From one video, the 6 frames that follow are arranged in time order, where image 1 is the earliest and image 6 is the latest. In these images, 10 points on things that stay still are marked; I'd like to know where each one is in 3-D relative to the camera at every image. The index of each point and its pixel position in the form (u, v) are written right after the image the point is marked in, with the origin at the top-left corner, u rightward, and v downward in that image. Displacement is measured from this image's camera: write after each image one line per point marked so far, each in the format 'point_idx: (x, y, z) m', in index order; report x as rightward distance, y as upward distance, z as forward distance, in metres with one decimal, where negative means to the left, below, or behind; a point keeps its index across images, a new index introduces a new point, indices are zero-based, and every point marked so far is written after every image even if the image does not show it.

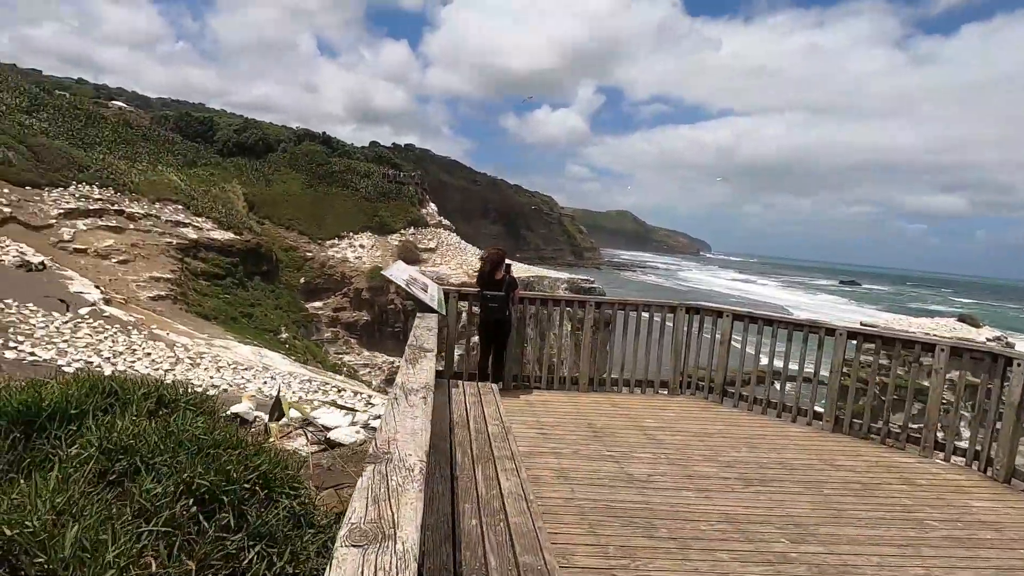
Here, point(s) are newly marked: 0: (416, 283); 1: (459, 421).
0: (-0.9, +0.1, +4.8) m
1: (-0.4, -0.9, +3.6) m
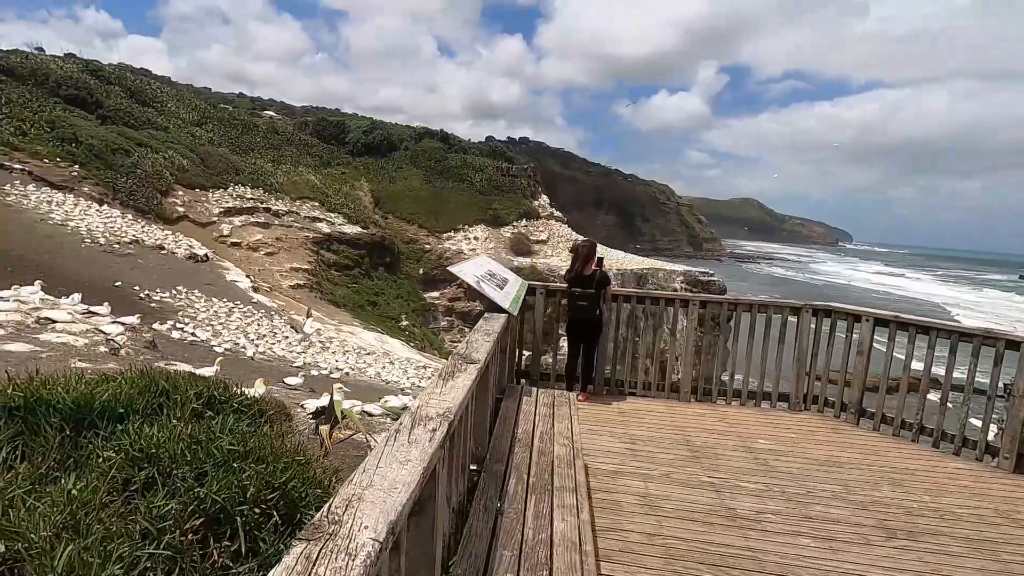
0: (-0.2, +0.1, +4.5) m
1: (+0.1, -0.9, +3.2) m
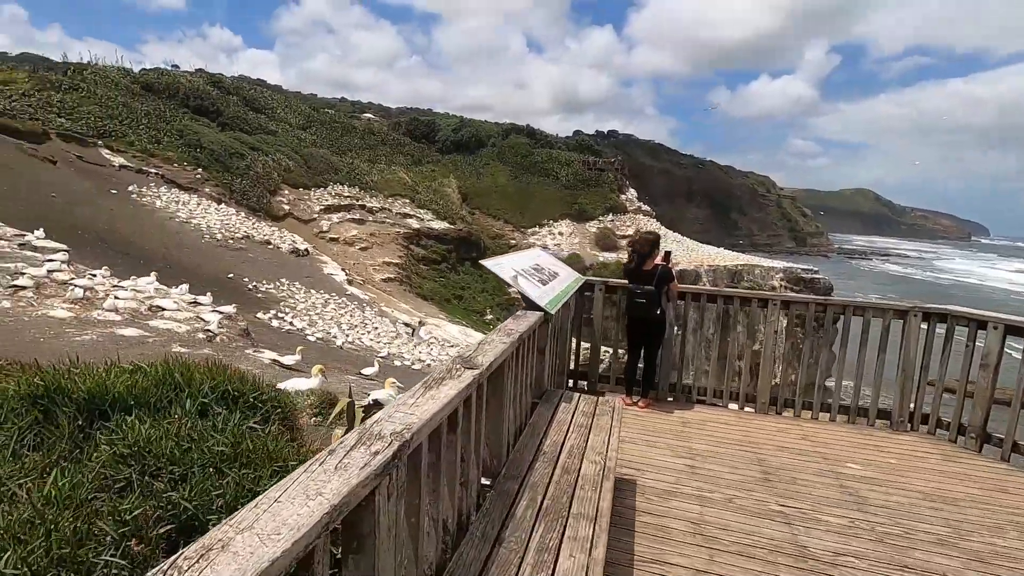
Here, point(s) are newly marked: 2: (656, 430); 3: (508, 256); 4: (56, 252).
0: (+0.2, +0.1, +4.2) m
1: (+0.2, -0.9, +2.9) m
2: (+1.3, -1.3, +4.8) m
3: (-0.1, +0.2, +4.0) m
4: (-11.9, +1.0, +14.2) m
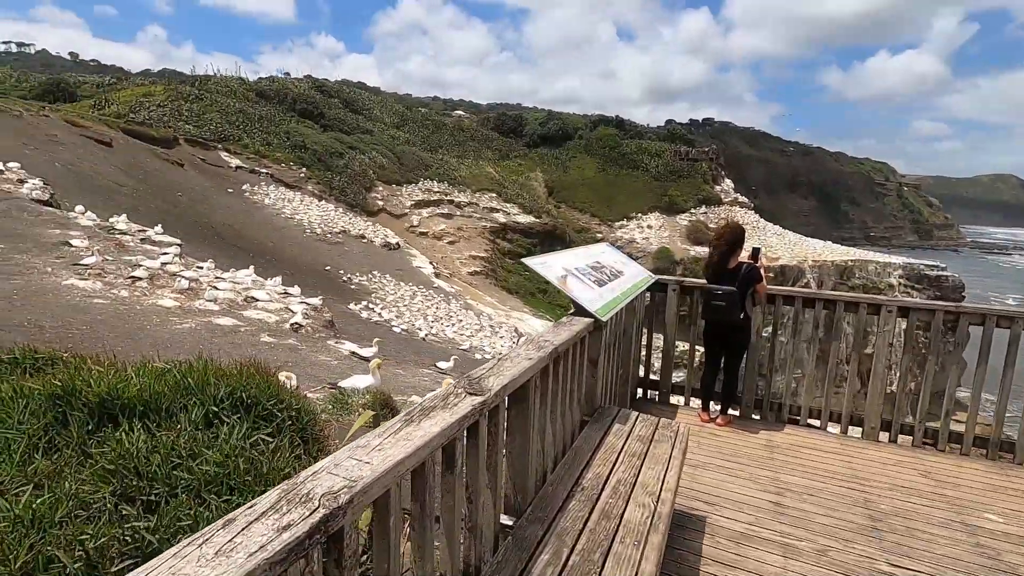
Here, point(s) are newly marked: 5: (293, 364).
0: (+0.6, +0.1, +3.7) m
1: (+0.3, -0.9, +2.4) m
2: (+1.8, -1.3, +4.2) m
3: (+0.3, +0.2, +3.6) m
4: (-9.8, +1.2, +15.5) m
5: (-4.0, -1.4, +9.9) m
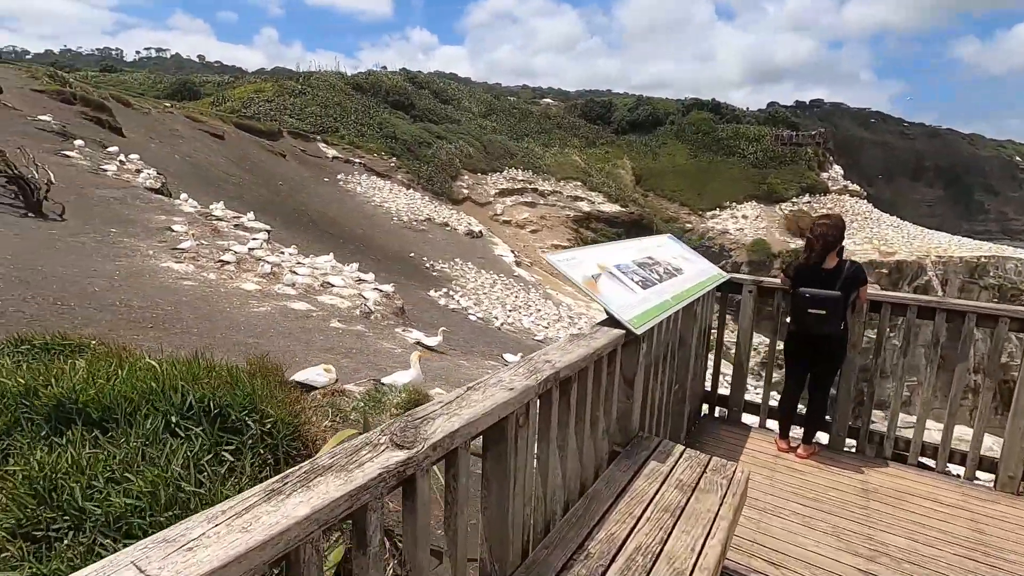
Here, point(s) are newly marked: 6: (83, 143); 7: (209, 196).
0: (+0.7, +0.1, +3.1) m
1: (+0.3, -0.9, +1.9) m
2: (+2.0, -1.3, +3.4) m
3: (+0.5, +0.2, +3.0) m
4: (-7.6, +1.7, +16.3) m
5: (-2.9, -1.2, +9.9) m
6: (-14.6, +4.9, +18.2) m
7: (-10.6, +3.3, +19.0) m
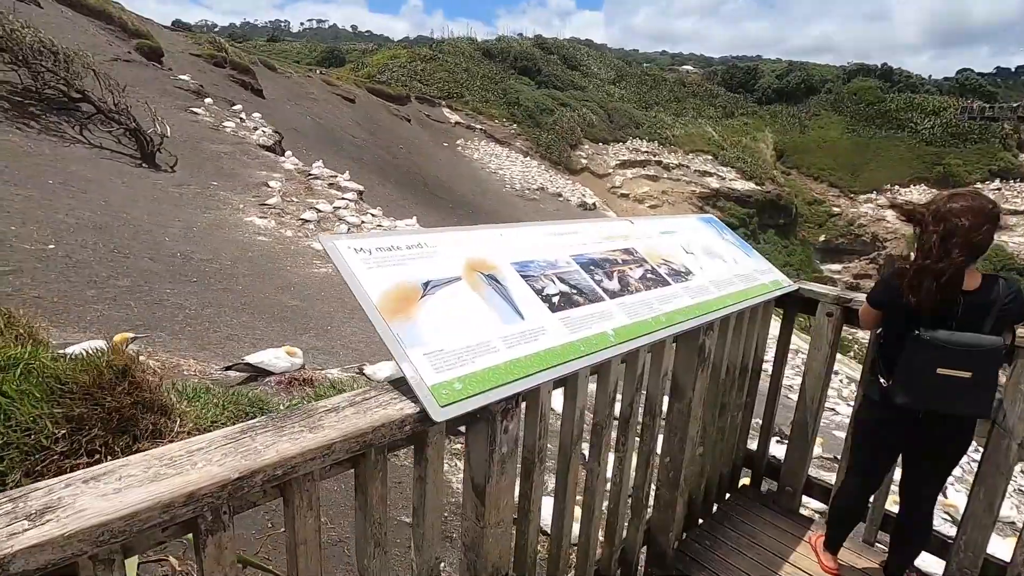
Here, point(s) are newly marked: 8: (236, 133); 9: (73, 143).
0: (+0.2, 0.0, +1.7) m
1: (-0.6, -1.0, +0.7) m
2: (+1.4, -1.5, +1.9) m
3: (-0.1, +0.2, +1.7) m
4: (-4.9, +3.0, +16.4) m
5: (-1.9, -0.6, +9.3) m
6: (-11.0, +6.8, +19.5) m
7: (-7.1, +4.9, +19.5) m
8: (-9.2, +5.1, +17.7) m
9: (-10.5, +3.5, +12.8) m
